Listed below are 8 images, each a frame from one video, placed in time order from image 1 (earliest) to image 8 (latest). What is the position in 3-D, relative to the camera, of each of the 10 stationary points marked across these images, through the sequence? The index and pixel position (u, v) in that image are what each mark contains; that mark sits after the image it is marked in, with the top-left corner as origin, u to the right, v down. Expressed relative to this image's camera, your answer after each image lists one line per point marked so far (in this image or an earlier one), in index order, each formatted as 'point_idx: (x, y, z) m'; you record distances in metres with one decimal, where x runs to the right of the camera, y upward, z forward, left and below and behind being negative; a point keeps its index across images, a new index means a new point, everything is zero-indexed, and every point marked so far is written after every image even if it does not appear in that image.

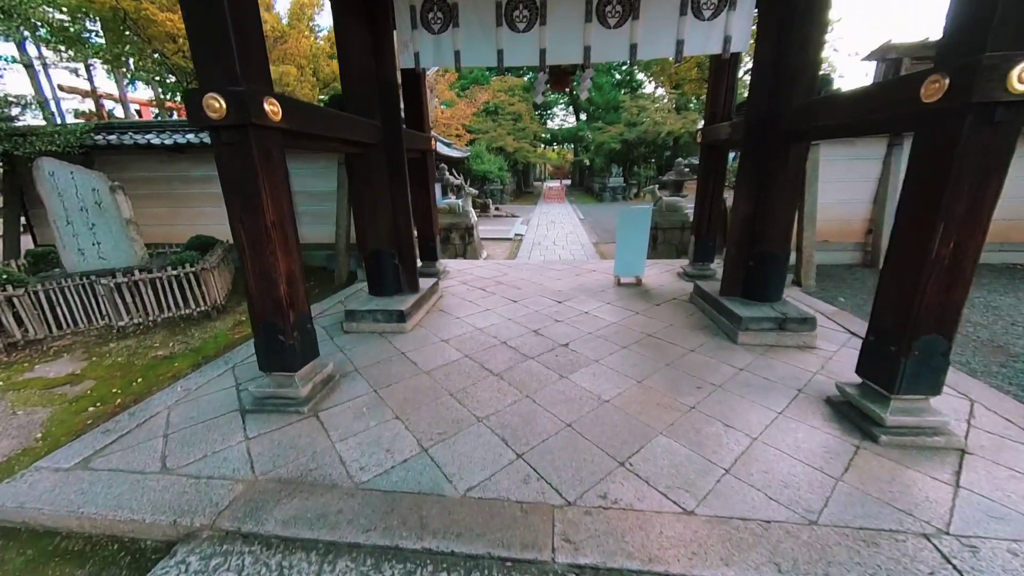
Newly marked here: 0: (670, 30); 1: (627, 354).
0: (+1.1, +1.8, +2.6) m
1: (+0.8, -0.4, +2.6) m
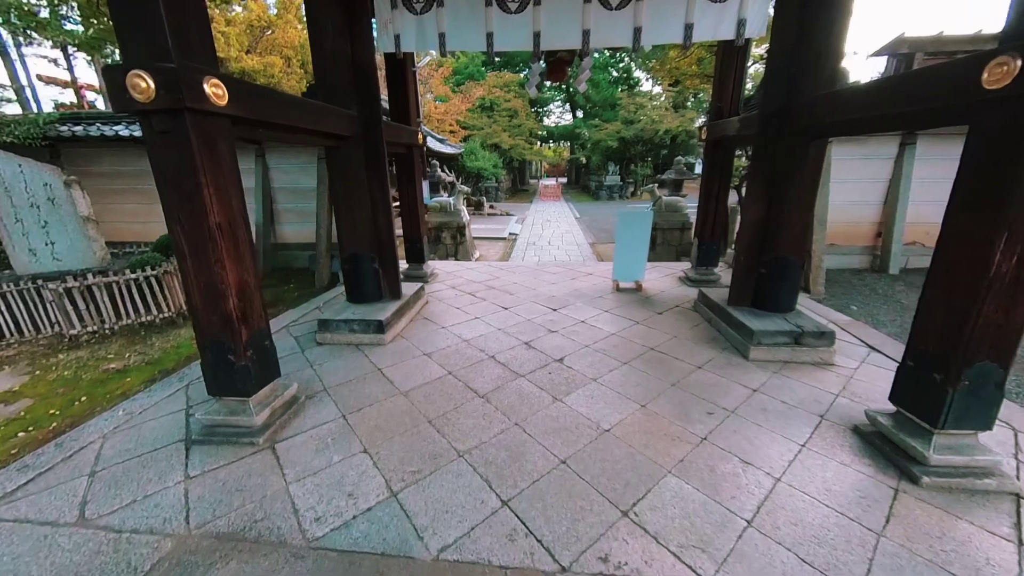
0: (+1.0, +1.7, +2.4) m
1: (+0.7, -0.5, +2.3) m
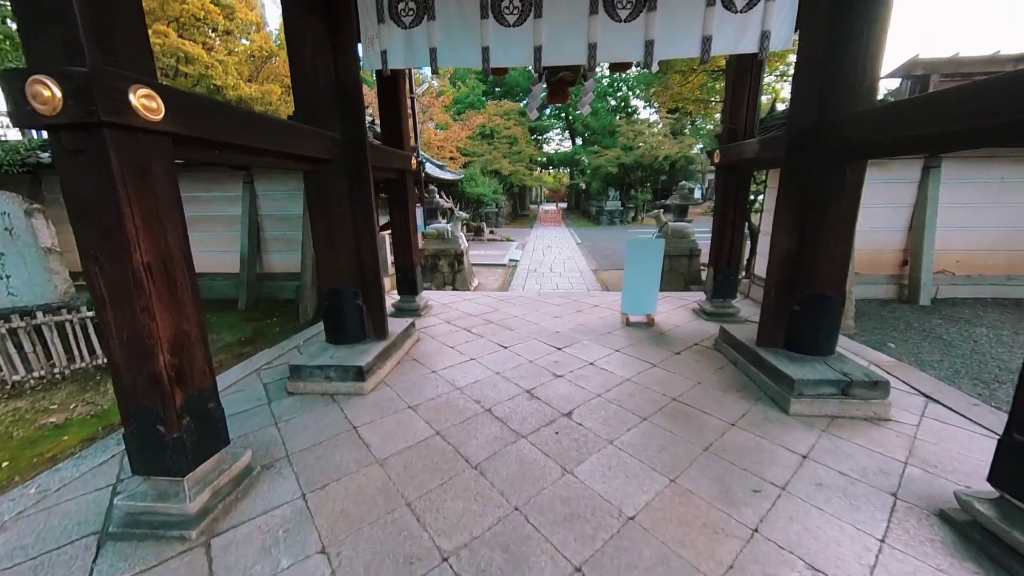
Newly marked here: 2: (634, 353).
0: (+1.0, +1.5, +2.1) m
1: (+0.7, -0.7, +1.9) m
2: (+0.9, -0.5, +2.9) m
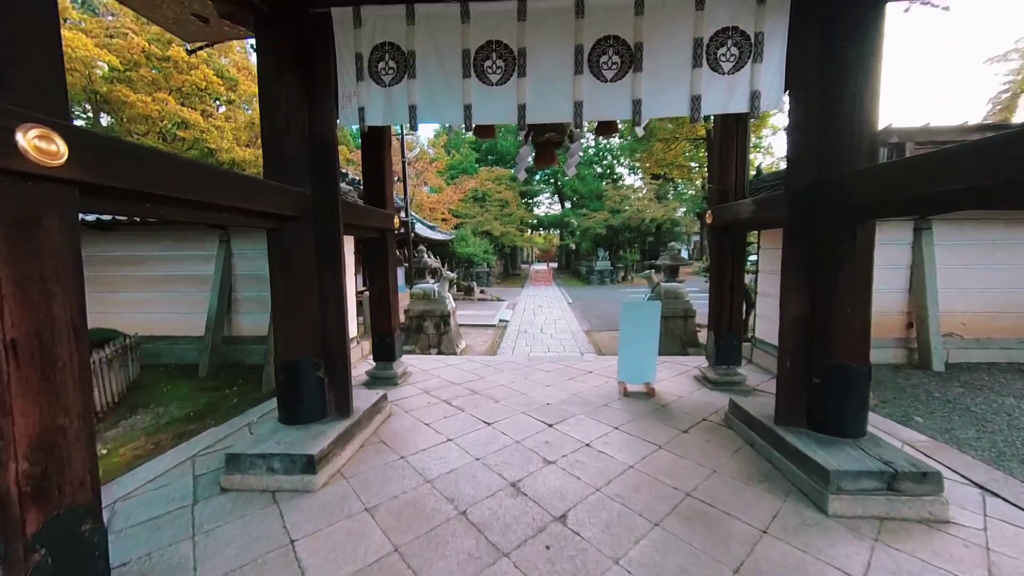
0: (+0.9, +1.1, +2.1) m
1: (+0.6, -1.0, +1.6) m
2: (+0.8, -1.0, +2.6) m
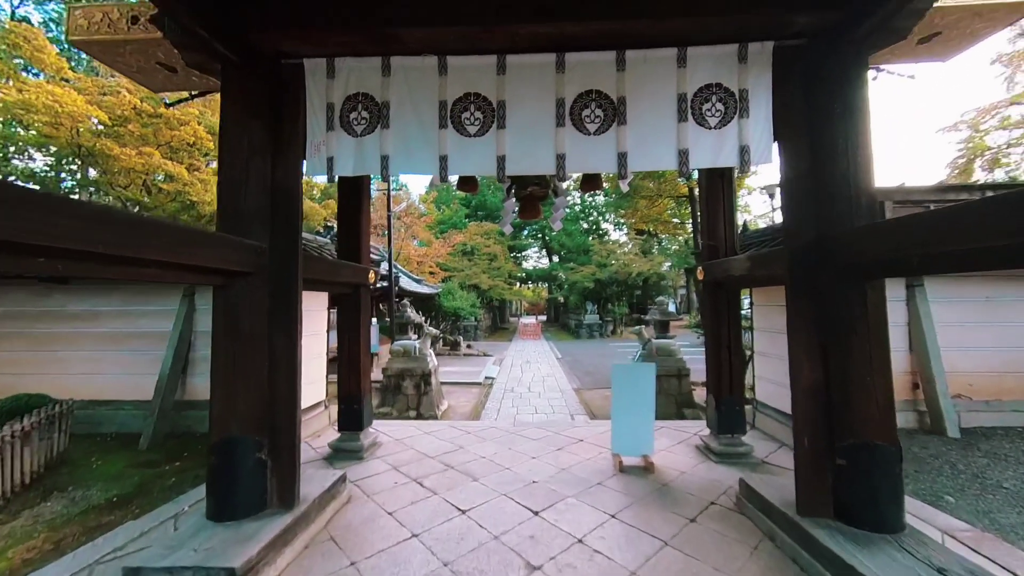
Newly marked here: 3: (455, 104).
0: (+0.8, +0.8, +2.0) m
1: (+0.5, -1.3, +1.2) m
2: (+0.7, -1.3, +2.2) m
3: (-0.3, +1.0, +2.1) m
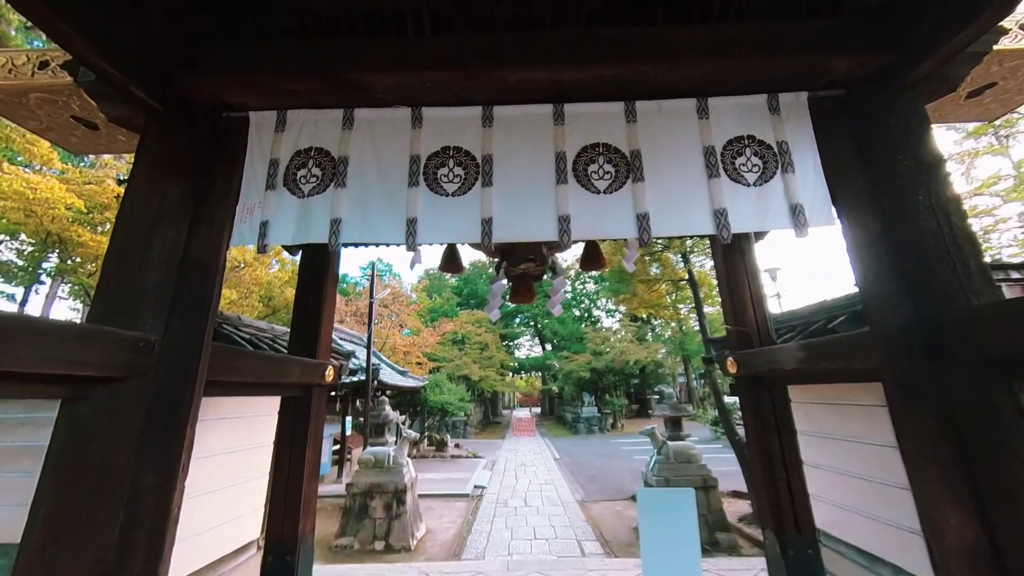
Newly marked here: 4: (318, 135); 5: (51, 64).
0: (+0.8, +0.4, +1.6) m
1: (+0.5, -1.4, +0.3) m
2: (+0.7, -1.7, +1.3) m
3: (-0.4, +0.6, +1.7) m
4: (-0.9, +0.7, +1.7) m
5: (-2.0, +1.0, +1.7) m
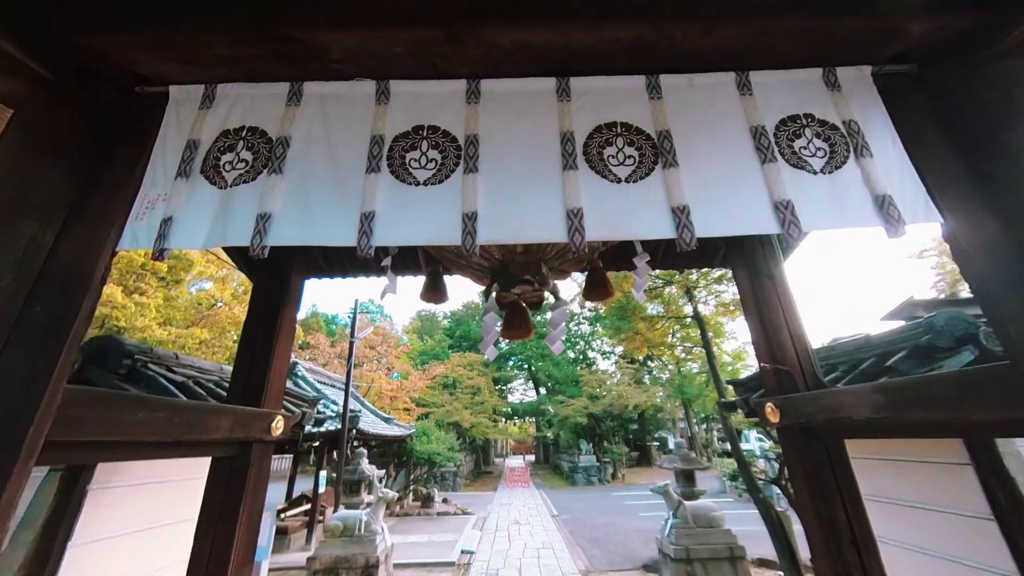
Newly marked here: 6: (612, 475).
0: (+0.7, +0.3, +1.2) m
1: (+0.5, -1.3, -0.3) m
2: (+0.7, -1.7, +0.7) m
3: (-0.4, +0.5, +1.3) m
4: (-0.9, +0.6, +1.3) m
5: (-2.0, +0.9, +1.3) m
6: (+4.0, -7.6, +15.5) m
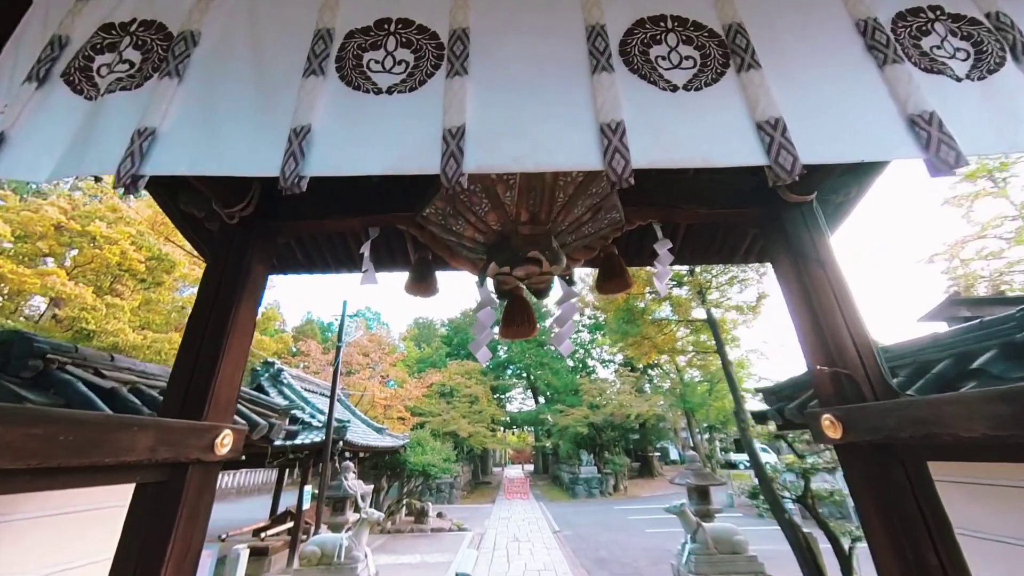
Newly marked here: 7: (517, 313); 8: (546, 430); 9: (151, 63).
0: (+0.8, +0.4, +0.8) m
1: (+0.5, -1.2, -0.7) m
2: (+0.7, -1.6, +0.3) m
3: (-0.4, +0.6, +0.9) m
4: (-0.9, +0.7, +1.0) m
5: (-2.0, +1.0, +0.9) m
6: (+4.0, -7.8, +15.0) m
7: (0.0, 0.0, +1.6) m
8: (+1.6, -6.5, +17.5) m
9: (-0.8, +0.5, +0.9) m
